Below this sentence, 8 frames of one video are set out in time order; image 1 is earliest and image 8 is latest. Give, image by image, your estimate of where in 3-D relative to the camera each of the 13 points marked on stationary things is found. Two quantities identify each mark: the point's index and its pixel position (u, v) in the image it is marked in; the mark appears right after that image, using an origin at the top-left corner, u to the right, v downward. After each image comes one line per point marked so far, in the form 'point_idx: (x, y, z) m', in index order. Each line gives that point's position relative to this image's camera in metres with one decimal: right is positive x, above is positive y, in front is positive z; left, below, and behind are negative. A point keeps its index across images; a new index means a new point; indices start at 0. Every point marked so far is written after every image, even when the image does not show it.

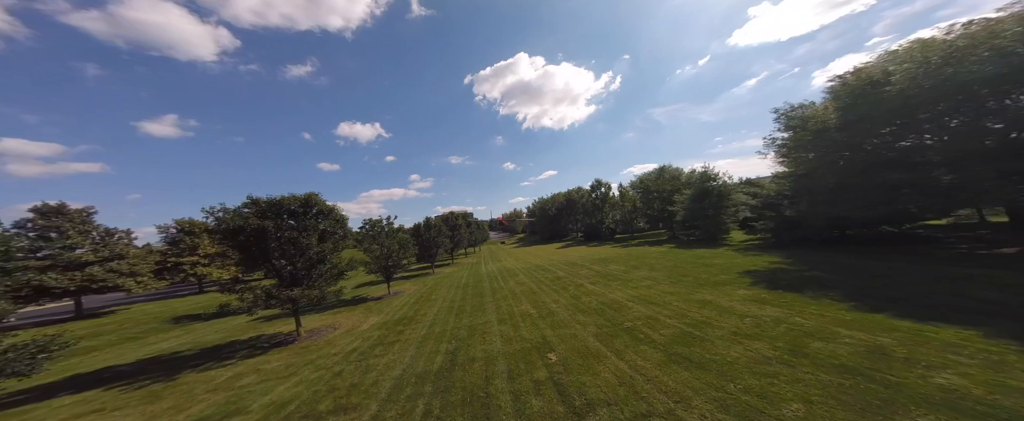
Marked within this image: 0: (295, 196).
0: (-10.4, +0.4, +13.8) m
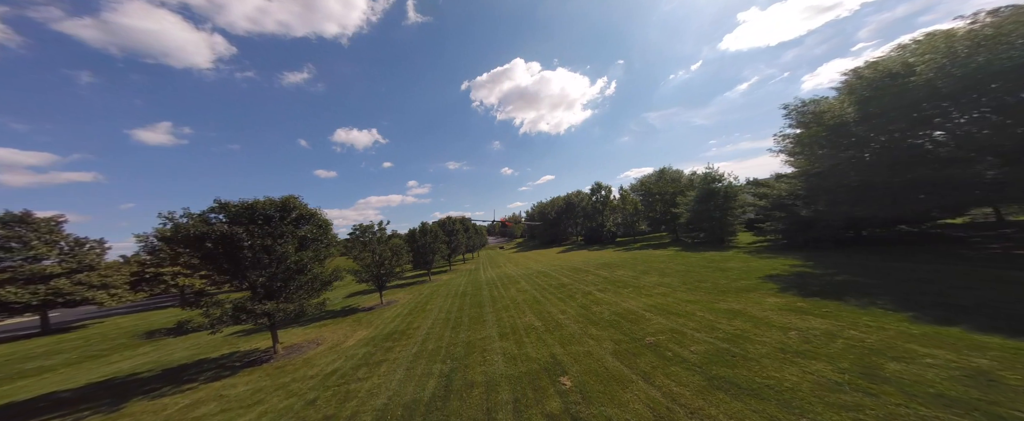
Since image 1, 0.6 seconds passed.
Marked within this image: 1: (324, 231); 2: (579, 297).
0: (-10.4, +0.3, +12.3) m
1: (-9.6, -1.2, +14.2) m
2: (+3.7, -4.9, +15.7) m
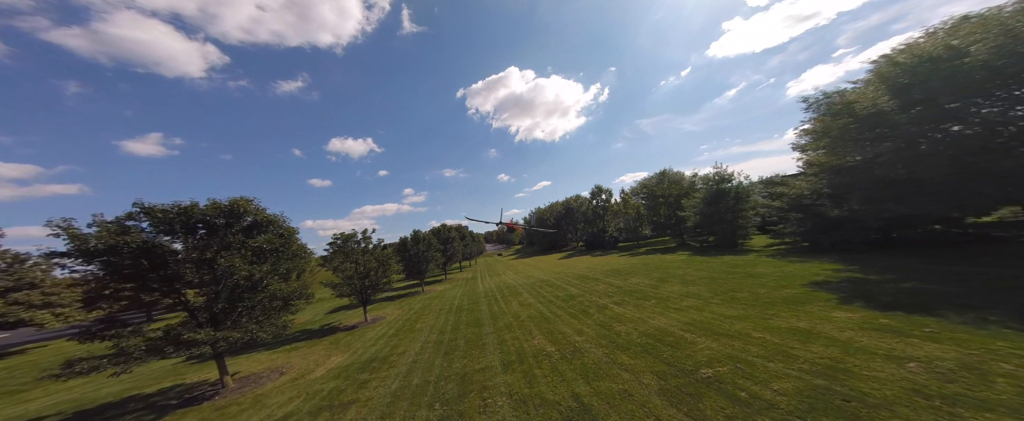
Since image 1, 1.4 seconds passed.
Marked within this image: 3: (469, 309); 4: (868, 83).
0: (-10.2, +0.2, +9.9) m
1: (-9.4, -1.3, +11.7) m
2: (+3.9, -4.9, +13.4) m
3: (-2.9, -6.7, +19.2) m
4: (+23.8, +8.5, +19.1) m
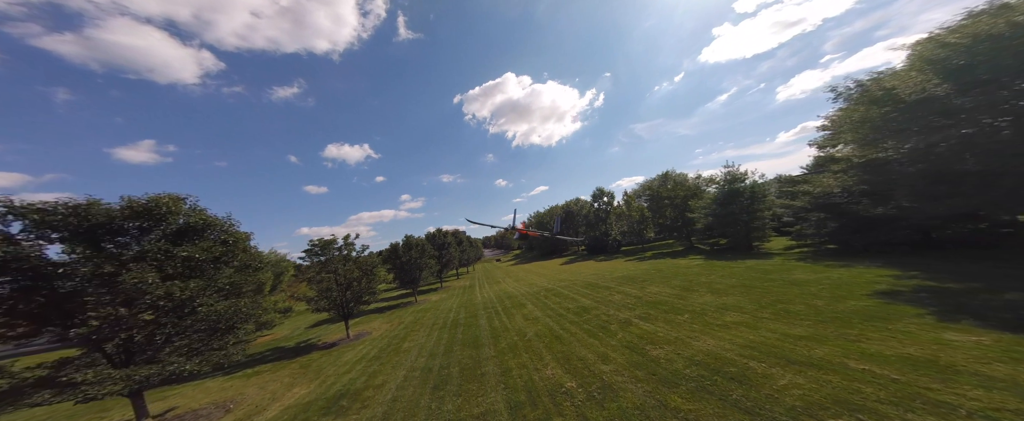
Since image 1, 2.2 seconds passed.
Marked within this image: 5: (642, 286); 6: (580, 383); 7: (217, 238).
0: (-10.0, +0.3, +7.5) m
1: (-9.2, -1.2, +9.3) m
2: (+4.1, -4.8, +11.1) m
3: (-2.7, -6.7, +16.7) m
4: (+23.8, +8.7, +17.2) m
5: (+8.4, -4.9, +18.3) m
6: (+1.9, -4.8, +8.0) m
7: (-9.3, -0.8, +9.0) m
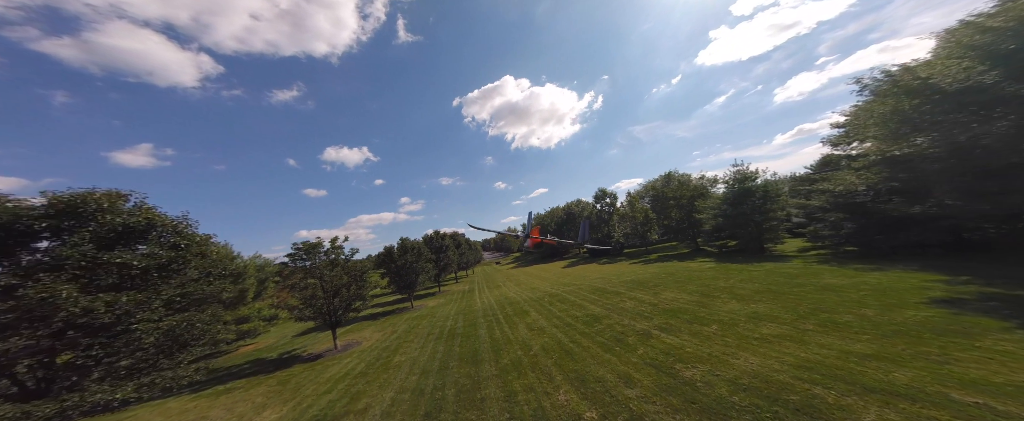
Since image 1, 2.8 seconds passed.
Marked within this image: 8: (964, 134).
0: (-9.8, +0.4, +6.1) m
1: (-9.1, -1.1, +7.9) m
2: (+4.3, -4.7, +9.6) m
3: (-2.6, -6.6, +15.3) m
4: (+23.9, +8.8, +15.9) m
5: (+8.5, -4.8, +16.9) m
6: (+2.1, -4.7, +6.5) m
7: (-9.2, -0.7, +7.6) m
8: (+21.3, +3.7, +13.4) m
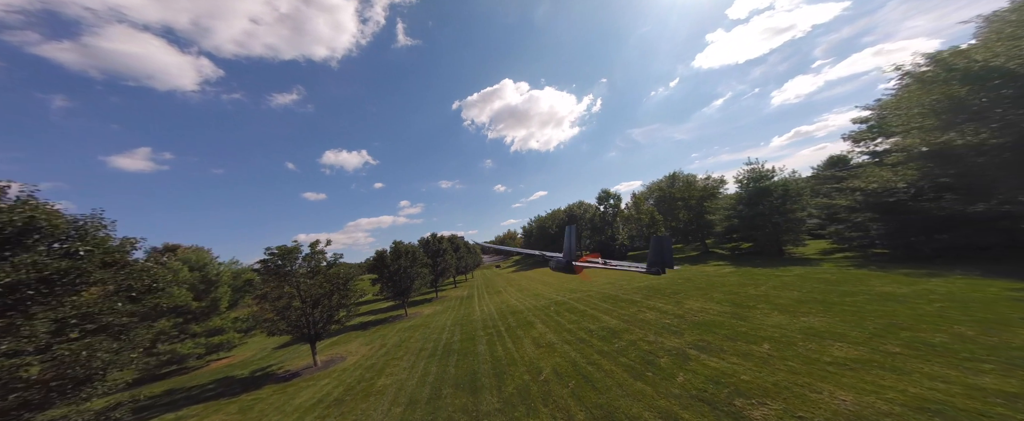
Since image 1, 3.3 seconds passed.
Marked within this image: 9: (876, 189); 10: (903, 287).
0: (-9.7, +0.6, +4.2) m
1: (-8.9, -1.0, +6.0) m
2: (+4.4, -4.5, +7.7) m
3: (-2.4, -6.5, +13.3) m
4: (+24.1, +9.0, +14.2) m
5: (+8.7, -4.7, +15.0) m
6: (+2.3, -4.5, +4.6) m
7: (-9.0, -0.5, +5.7) m
8: (+21.5, +3.9, +11.6) m
9: (+23.7, +1.4, +18.5) m
10: (+16.4, -3.1, +11.9) m
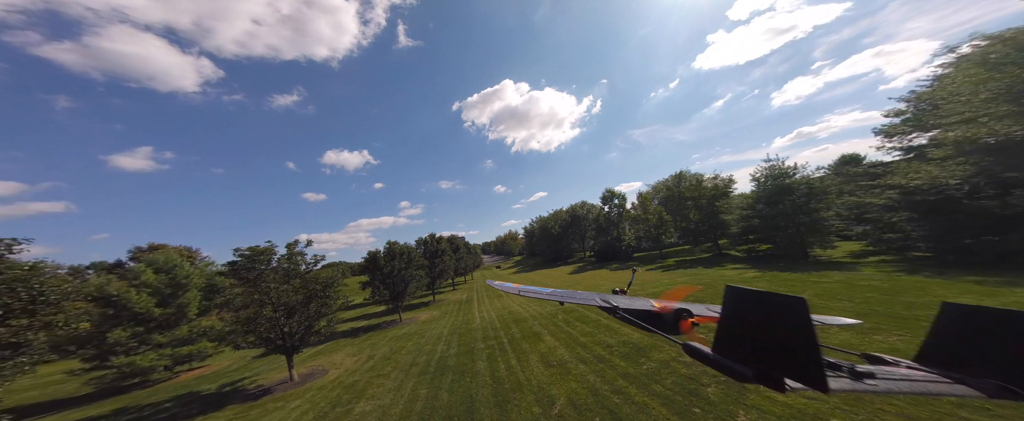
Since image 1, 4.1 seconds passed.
0: (-9.5, +0.9, +2.3) m
1: (-8.7, -0.7, +4.1) m
2: (+4.6, -4.3, +5.8) m
3: (-2.2, -6.3, +11.4) m
4: (+24.3, +9.1, +12.3) m
5: (+8.9, -4.5, +13.0) m
6: (+2.4, -4.2, +2.7) m
7: (-8.8, -0.3, +3.8) m
8: (+21.7, +4.0, +9.7) m
9: (+23.9, +1.6, +16.6) m
10: (+16.6, -2.9, +10.0) m
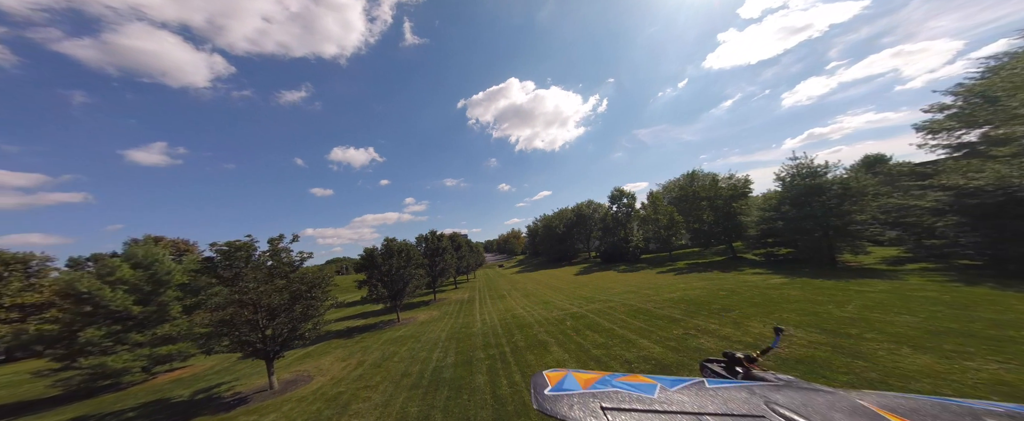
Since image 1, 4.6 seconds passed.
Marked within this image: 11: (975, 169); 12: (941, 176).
0: (-9.3, +1.2, +1.0) m
1: (-8.6, -0.3, +2.8) m
2: (+4.7, -4.1, +4.3) m
3: (-2.1, -6.0, +10.0) m
4: (+24.7, +9.0, +10.4) m
5: (+9.0, -4.4, +11.5) m
6: (+2.5, -4.1, +1.2) m
7: (-8.7, +0.1, +2.5) m
8: (+21.9, +3.9, +7.9) m
9: (+24.2, +1.5, +14.8) m
10: (+16.7, -3.0, +8.3) m
11: (+24.8, +2.4, +15.3) m
12: (+25.9, +2.3, +17.0) m
